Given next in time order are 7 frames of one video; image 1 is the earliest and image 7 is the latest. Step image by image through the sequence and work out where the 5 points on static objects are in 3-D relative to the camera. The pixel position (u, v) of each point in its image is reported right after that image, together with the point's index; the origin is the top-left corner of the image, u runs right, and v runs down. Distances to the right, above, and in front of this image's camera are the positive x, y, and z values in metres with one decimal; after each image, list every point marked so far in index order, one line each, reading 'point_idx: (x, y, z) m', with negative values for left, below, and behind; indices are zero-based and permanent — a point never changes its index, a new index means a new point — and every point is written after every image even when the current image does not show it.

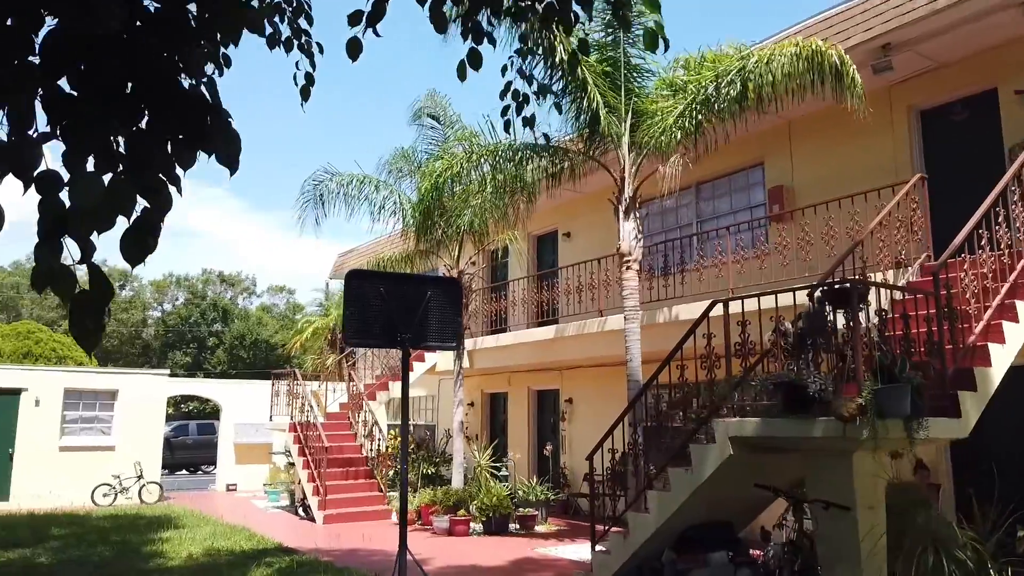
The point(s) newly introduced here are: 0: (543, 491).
0: (+0.4, -2.8, +10.8) m
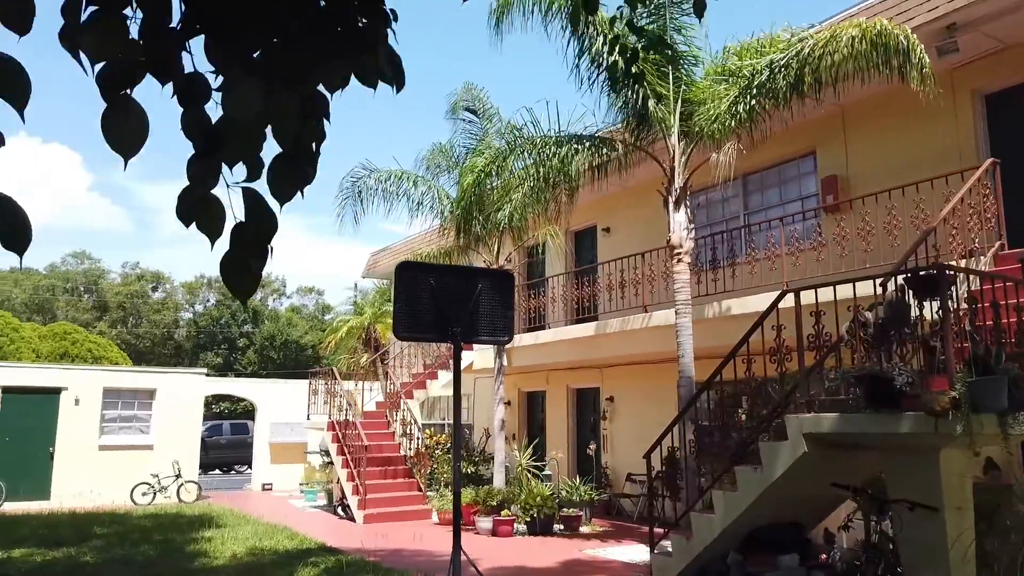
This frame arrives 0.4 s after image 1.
0: (+1.0, -2.8, +10.6) m
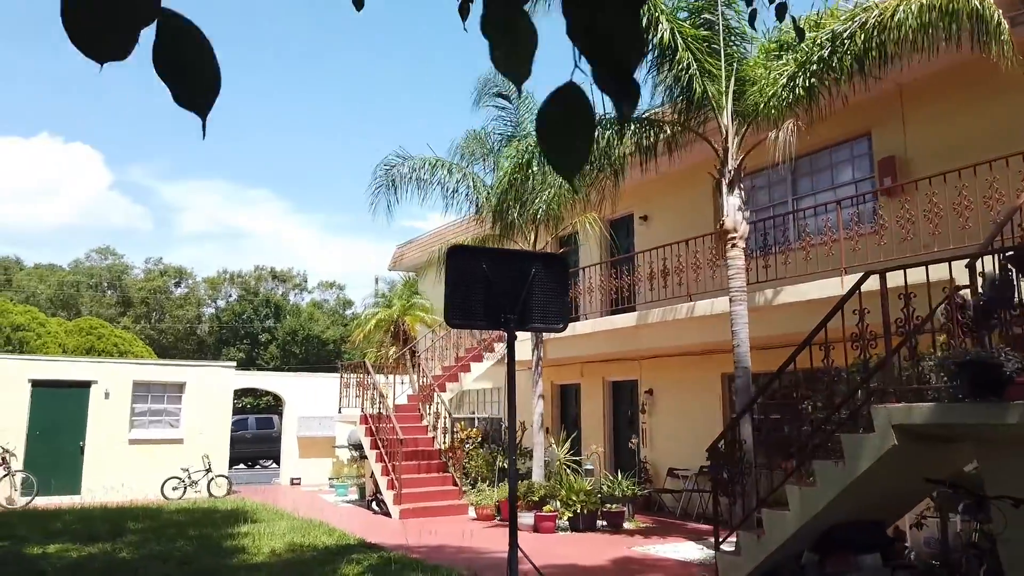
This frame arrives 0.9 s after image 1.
0: (+1.6, -2.6, +10.3) m
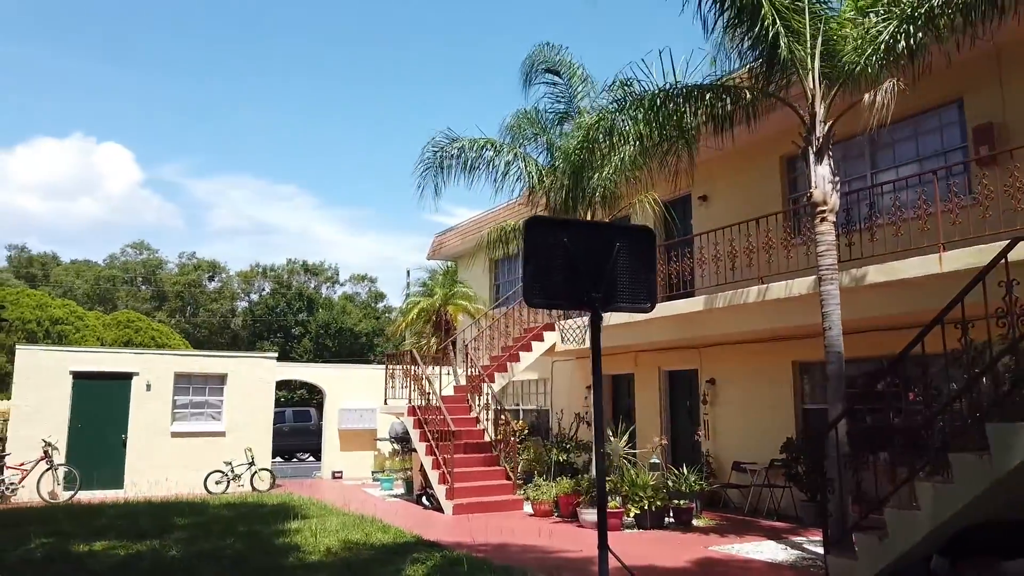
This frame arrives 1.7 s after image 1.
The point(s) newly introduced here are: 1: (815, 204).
0: (+2.3, -2.4, +9.7) m
1: (+2.8, +0.8, +7.0) m
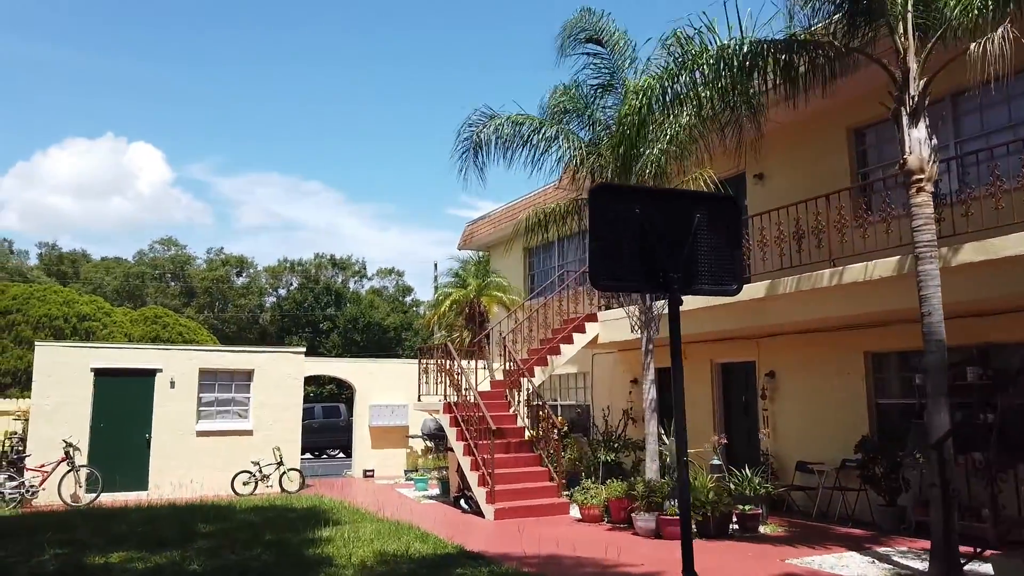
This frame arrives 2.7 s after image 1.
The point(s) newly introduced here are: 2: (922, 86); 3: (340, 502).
0: (+2.9, -2.2, +8.9) m
1: (+3.2, +0.9, +6.2) m
2: (+3.3, +1.6, +6.2) m
3: (-2.4, -3.0, +10.8) m
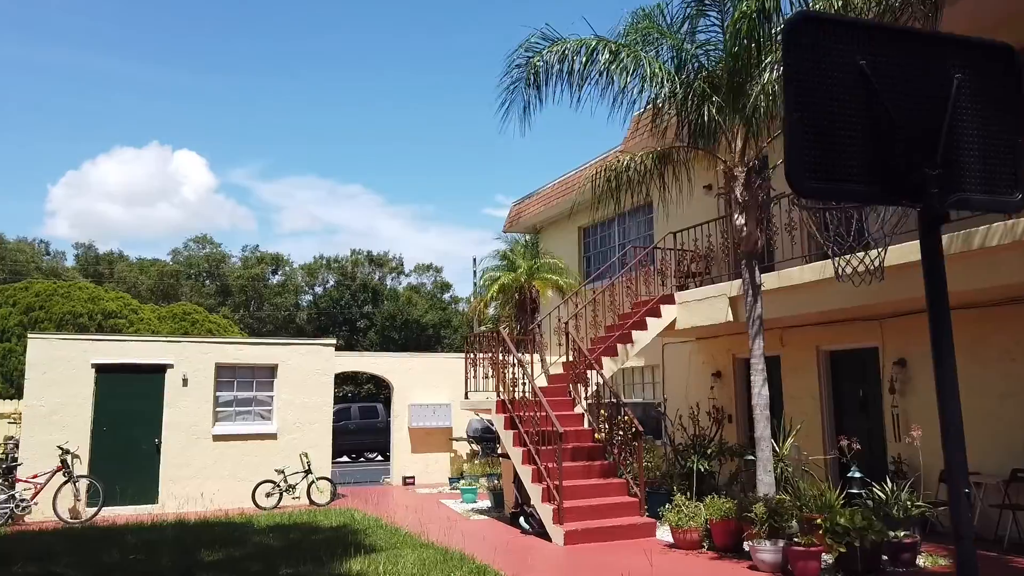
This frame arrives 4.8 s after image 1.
0: (+3.5, -1.9, +6.9) m
1: (+3.7, +1.3, +4.2) m
2: (+3.8, +2.0, +4.3) m
3: (-1.6, -2.7, +9.1) m
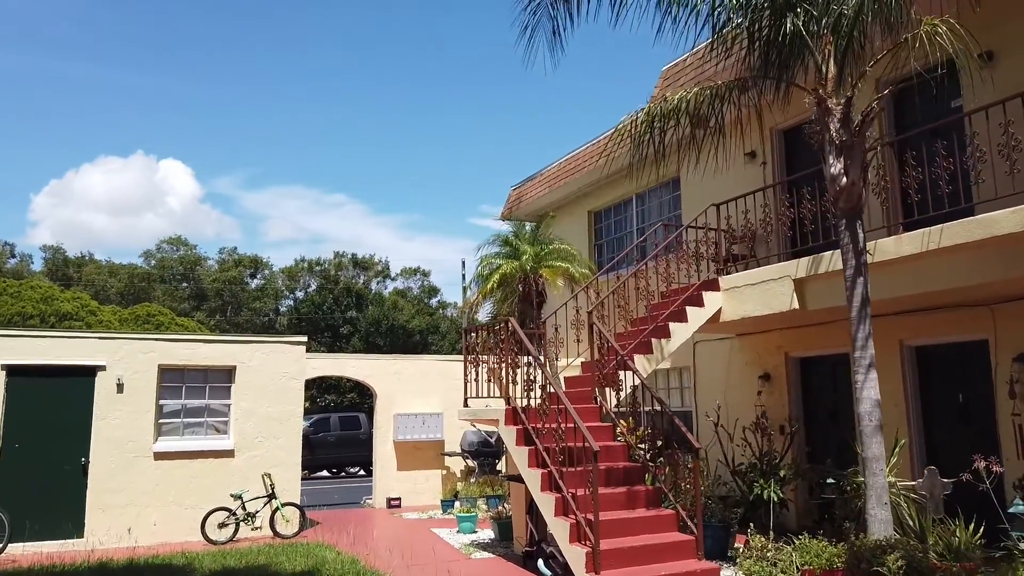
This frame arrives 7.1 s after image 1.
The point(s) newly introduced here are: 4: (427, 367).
0: (+3.7, -1.7, +5.1) m
1: (+3.9, +1.5, +2.4) m
2: (+4.1, +2.2, +2.5) m
3: (-1.5, -2.5, +7.1) m
4: (-1.4, -1.3, +12.5) m
